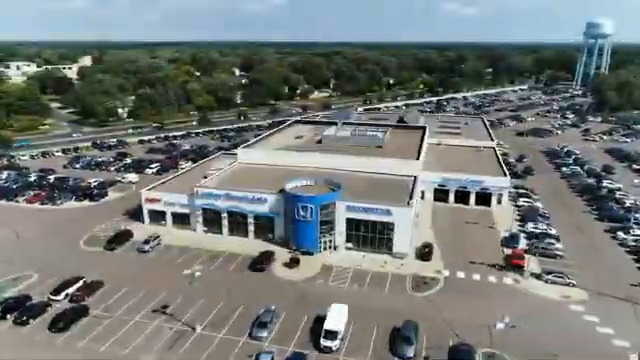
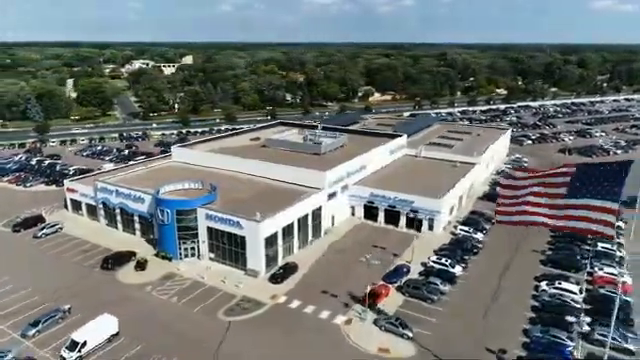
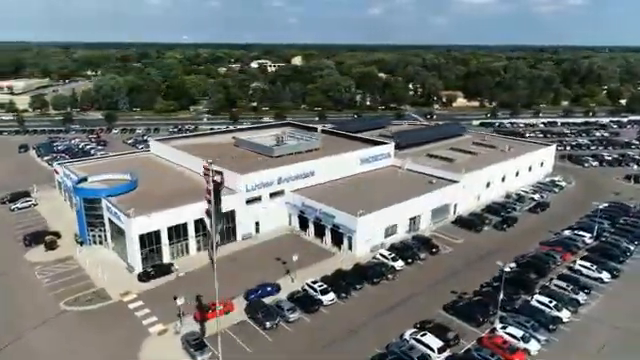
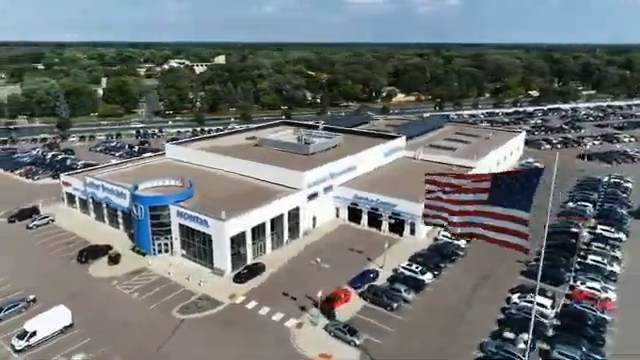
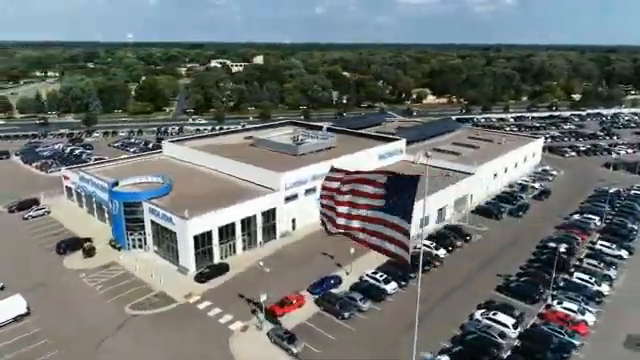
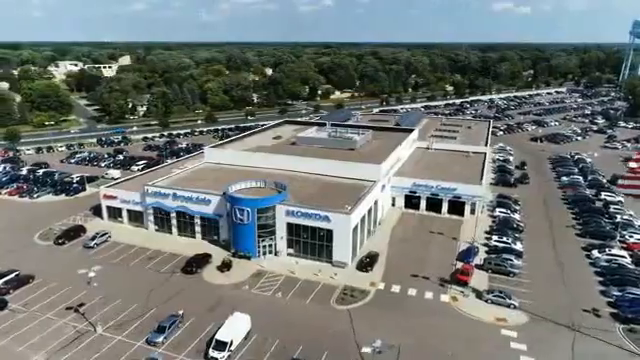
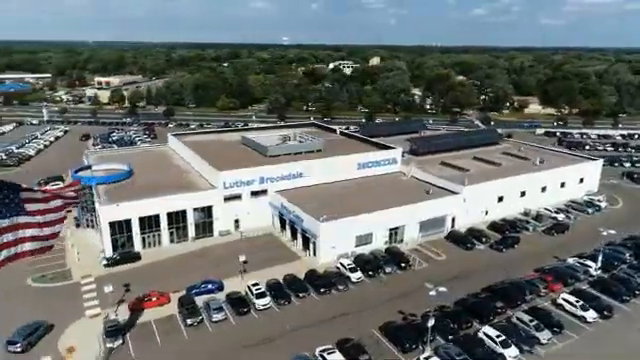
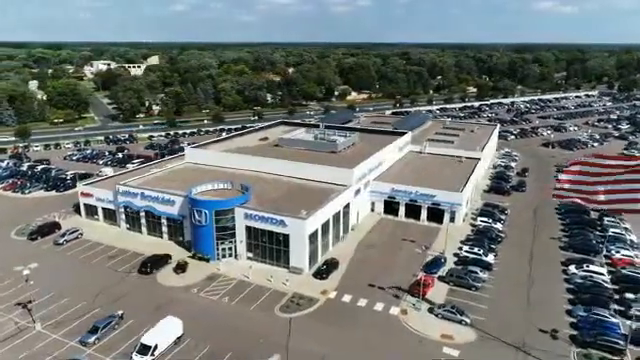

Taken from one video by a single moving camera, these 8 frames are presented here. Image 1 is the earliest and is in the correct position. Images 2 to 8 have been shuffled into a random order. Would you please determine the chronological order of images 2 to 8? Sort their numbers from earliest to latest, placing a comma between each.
6, 8, 2, 4, 5, 3, 7
